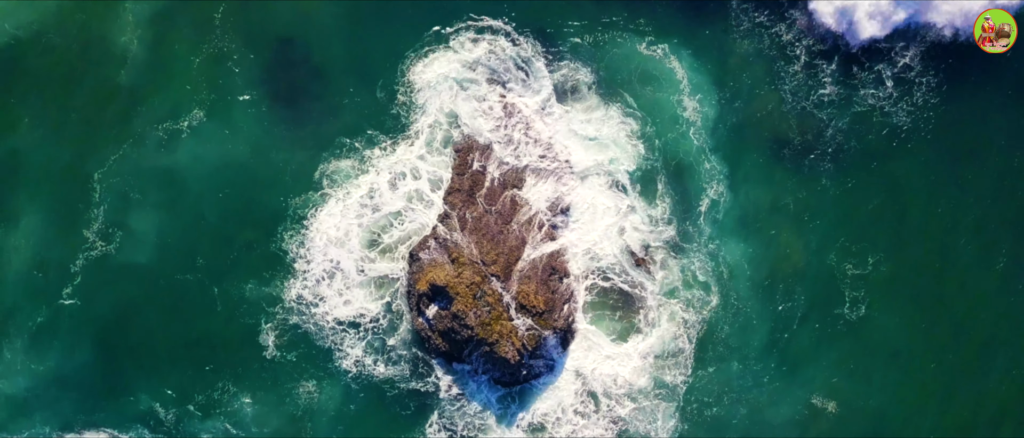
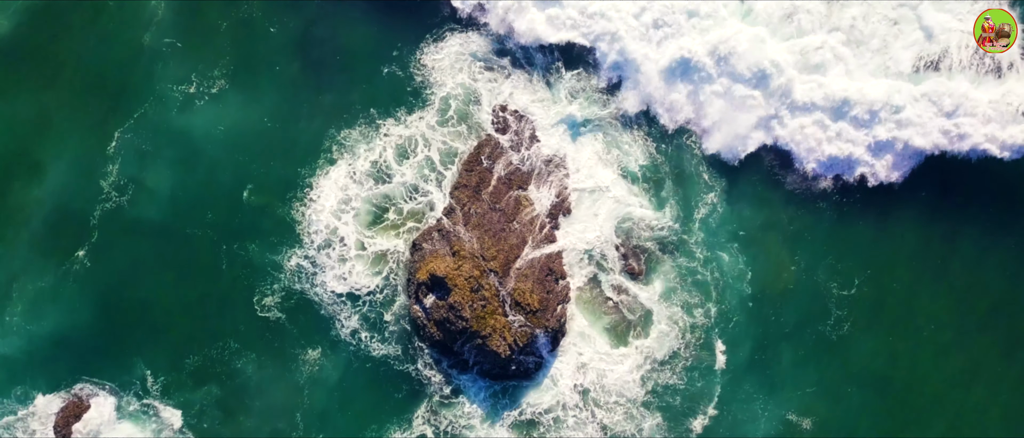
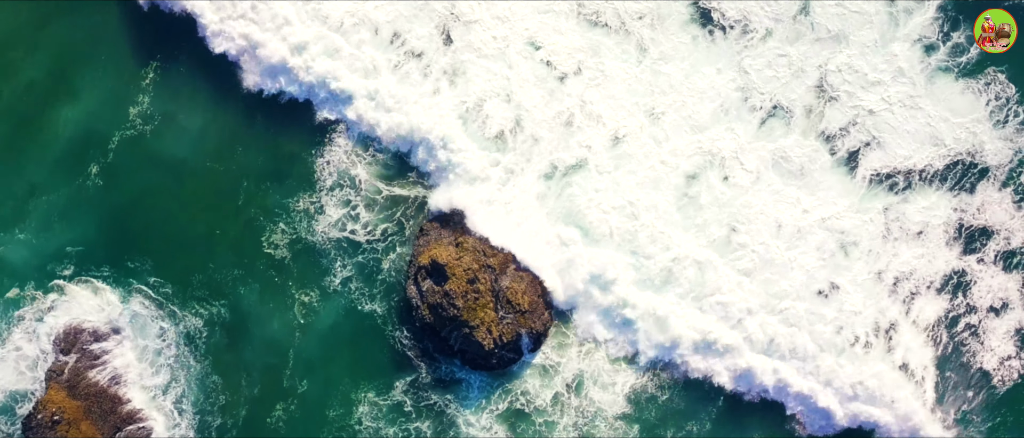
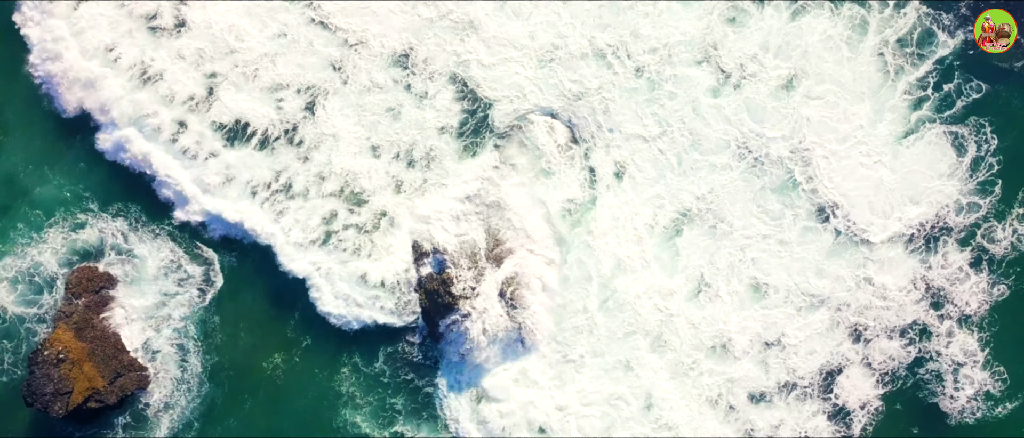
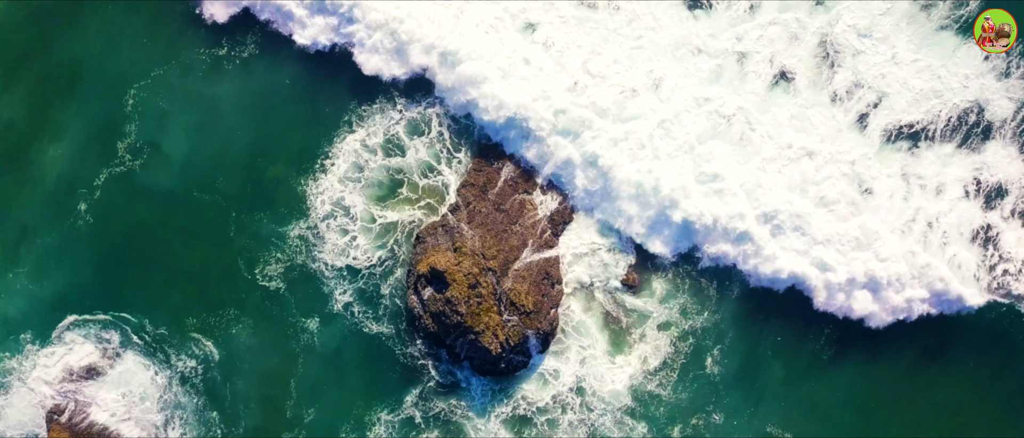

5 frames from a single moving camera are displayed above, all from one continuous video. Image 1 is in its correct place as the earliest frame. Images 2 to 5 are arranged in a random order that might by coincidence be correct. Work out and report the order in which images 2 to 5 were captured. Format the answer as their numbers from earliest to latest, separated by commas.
2, 5, 3, 4
